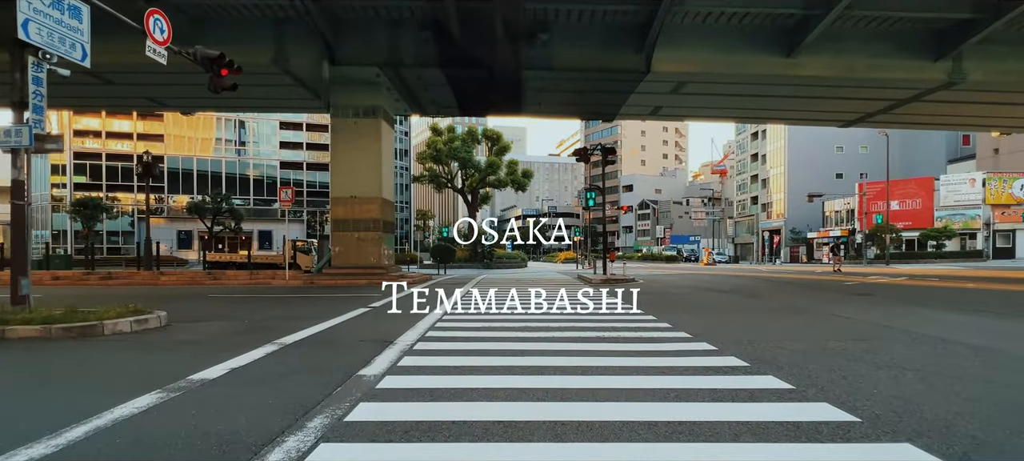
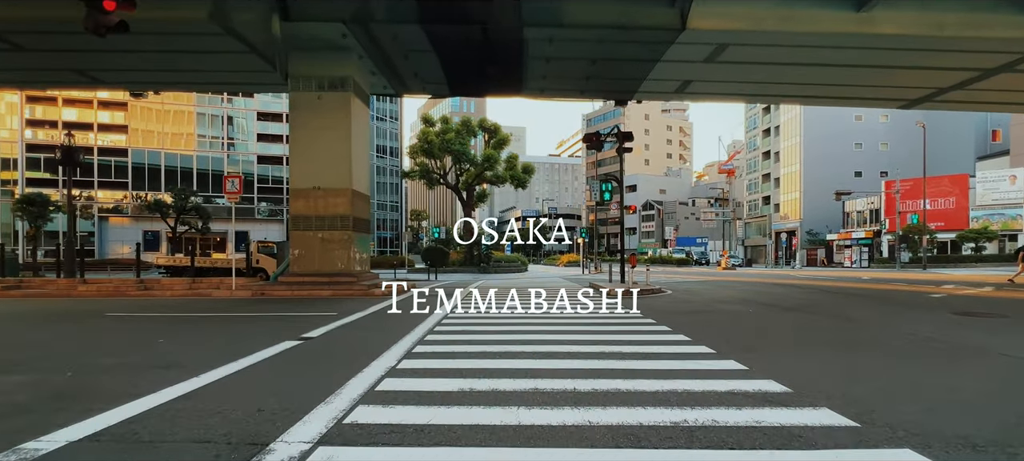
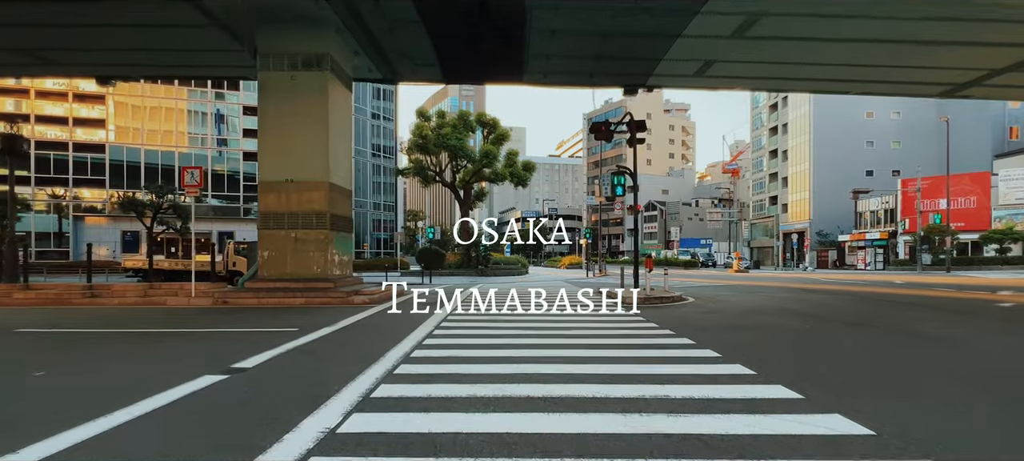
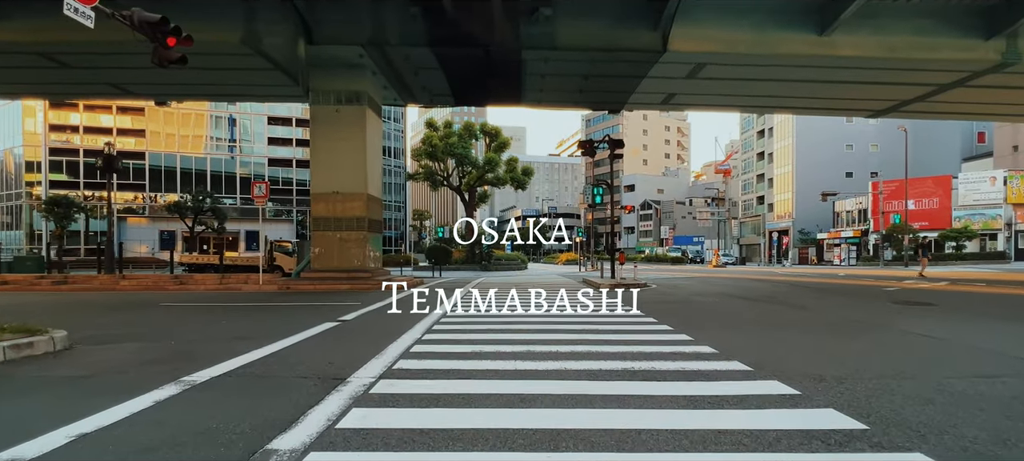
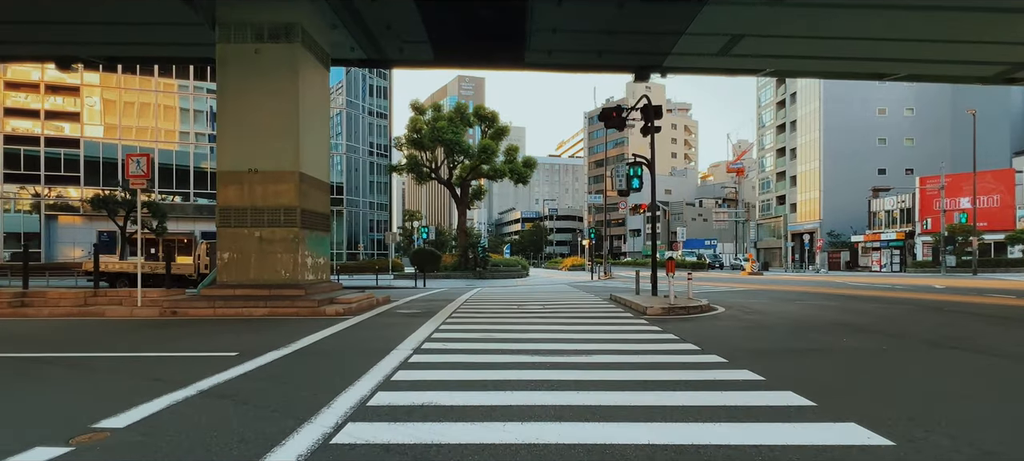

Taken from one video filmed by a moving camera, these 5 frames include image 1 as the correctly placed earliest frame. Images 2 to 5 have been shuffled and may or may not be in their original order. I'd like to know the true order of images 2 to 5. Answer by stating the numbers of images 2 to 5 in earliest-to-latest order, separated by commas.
4, 2, 3, 5
